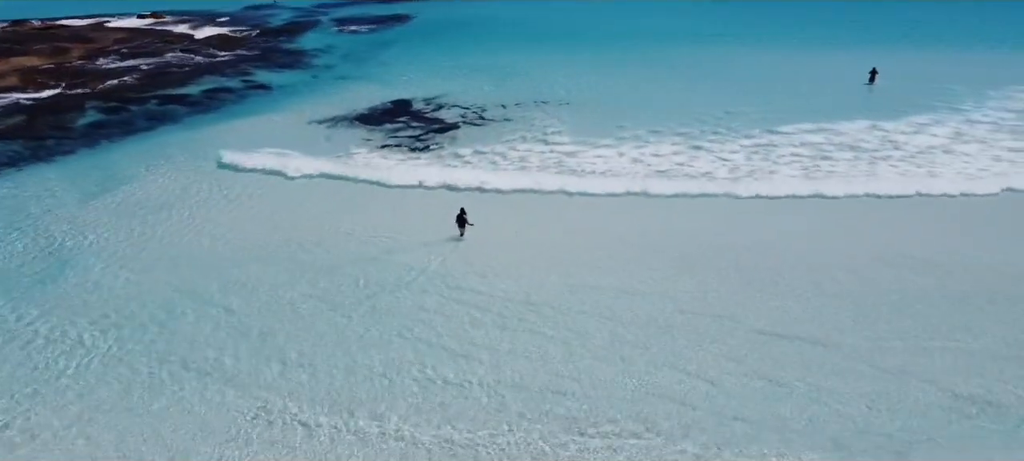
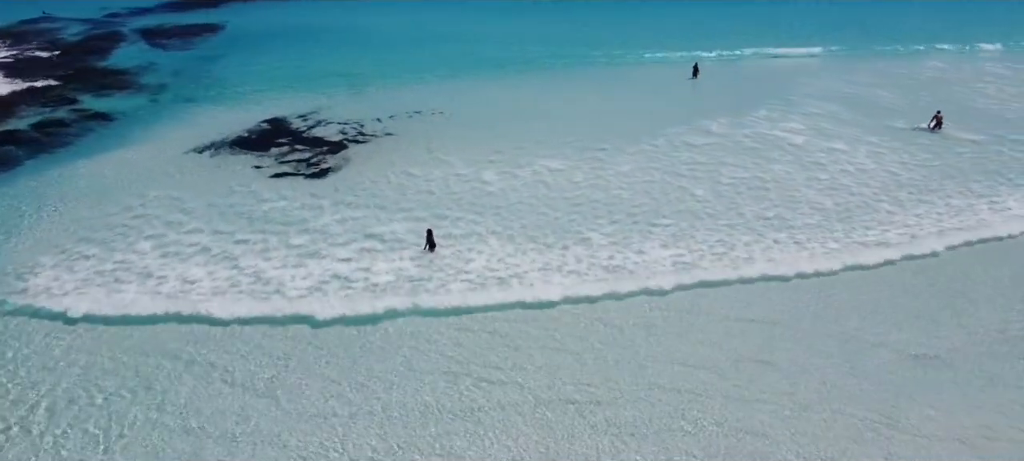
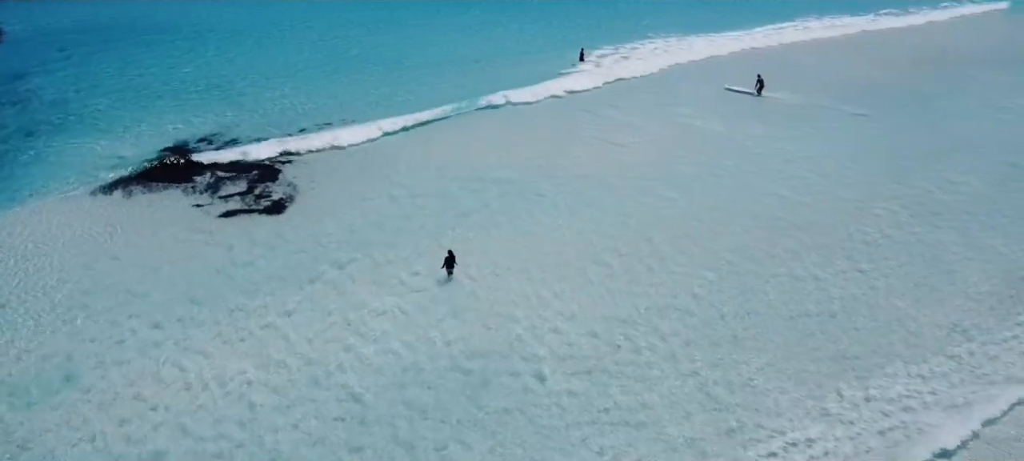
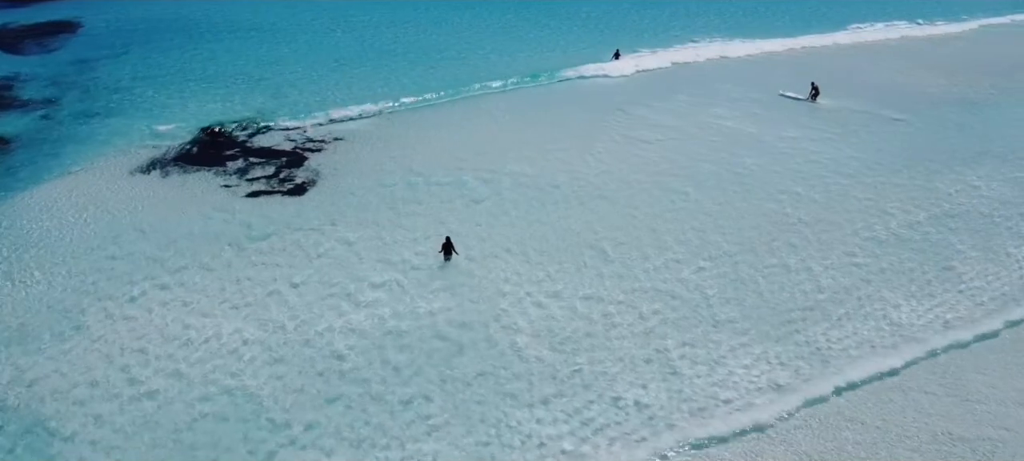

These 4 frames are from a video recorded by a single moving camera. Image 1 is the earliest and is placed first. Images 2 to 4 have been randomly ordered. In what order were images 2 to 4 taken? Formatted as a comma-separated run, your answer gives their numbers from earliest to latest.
2, 4, 3
